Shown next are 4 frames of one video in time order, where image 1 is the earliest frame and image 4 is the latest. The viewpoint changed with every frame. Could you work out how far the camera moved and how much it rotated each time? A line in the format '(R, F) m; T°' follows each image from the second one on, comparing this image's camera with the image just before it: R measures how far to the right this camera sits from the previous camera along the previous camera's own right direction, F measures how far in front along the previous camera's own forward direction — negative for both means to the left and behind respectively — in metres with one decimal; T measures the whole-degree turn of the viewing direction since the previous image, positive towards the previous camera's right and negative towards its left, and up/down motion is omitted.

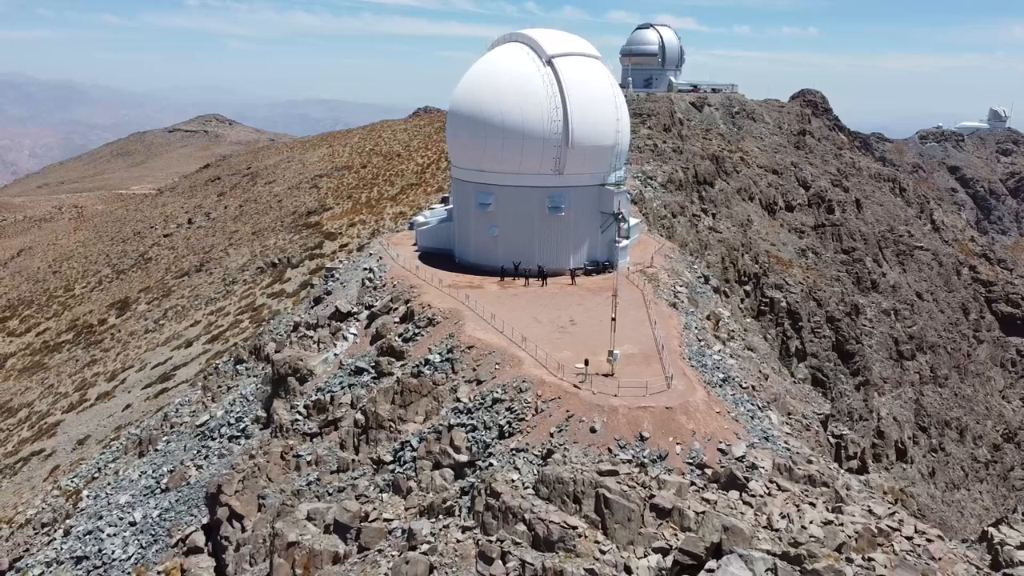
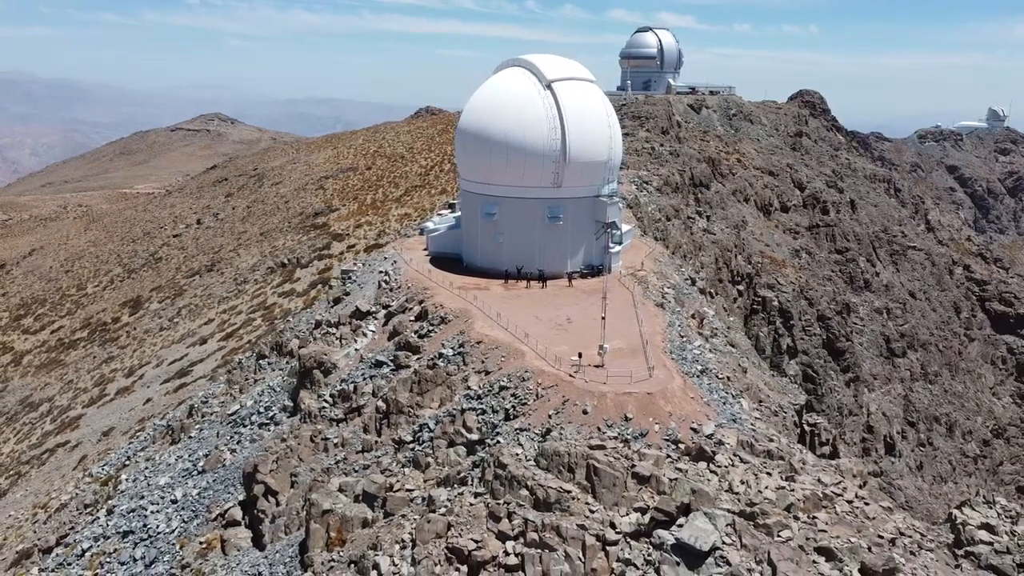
(-0.1, -2.0) m; 0°
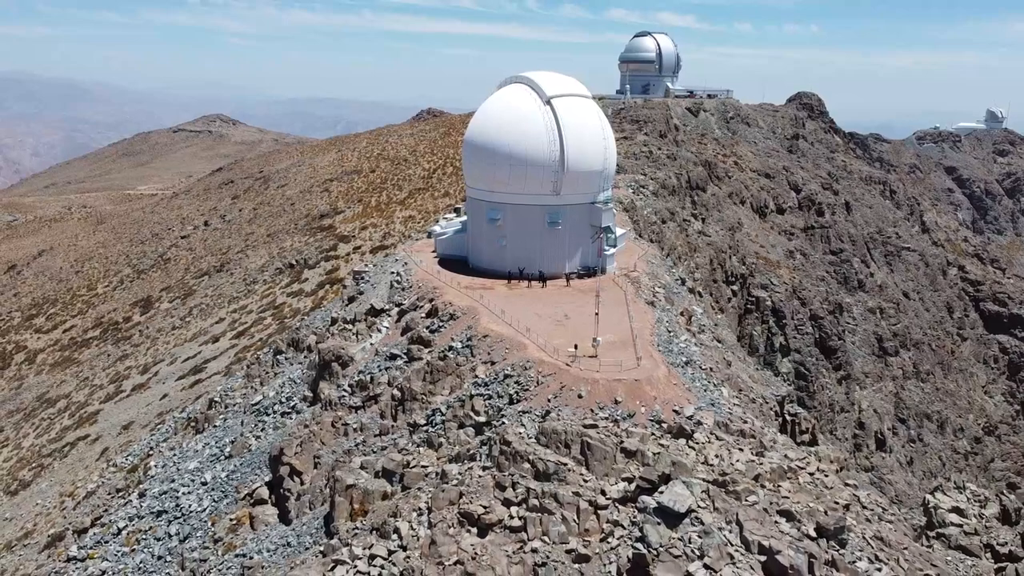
(-0.1, -1.8) m; 0°
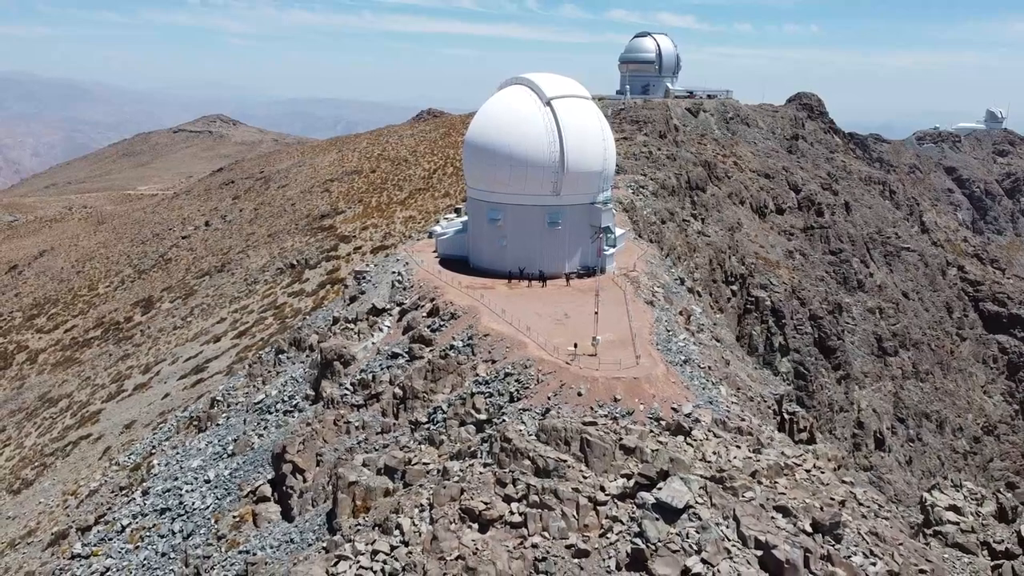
(0.0, -0.2) m; 0°
